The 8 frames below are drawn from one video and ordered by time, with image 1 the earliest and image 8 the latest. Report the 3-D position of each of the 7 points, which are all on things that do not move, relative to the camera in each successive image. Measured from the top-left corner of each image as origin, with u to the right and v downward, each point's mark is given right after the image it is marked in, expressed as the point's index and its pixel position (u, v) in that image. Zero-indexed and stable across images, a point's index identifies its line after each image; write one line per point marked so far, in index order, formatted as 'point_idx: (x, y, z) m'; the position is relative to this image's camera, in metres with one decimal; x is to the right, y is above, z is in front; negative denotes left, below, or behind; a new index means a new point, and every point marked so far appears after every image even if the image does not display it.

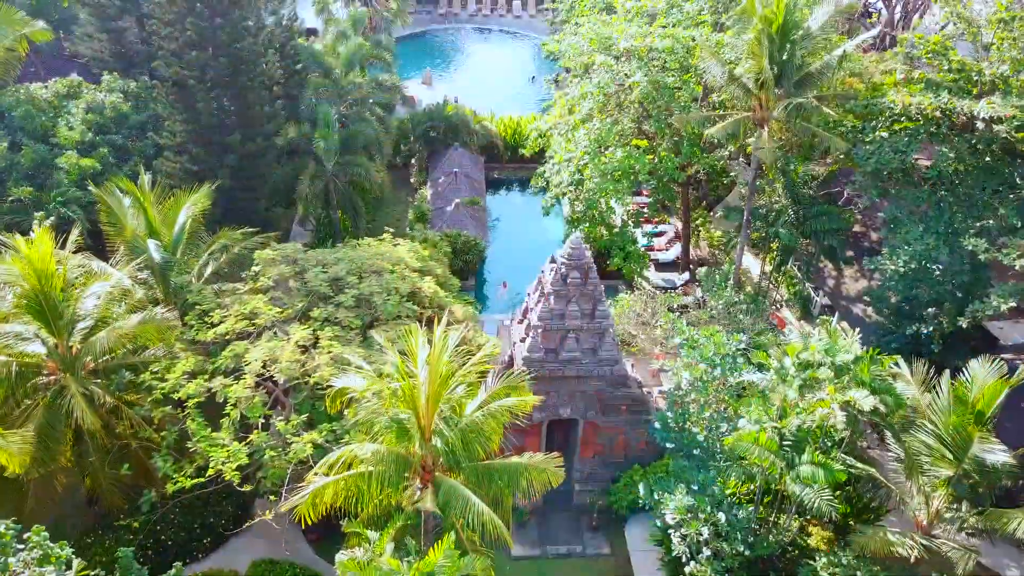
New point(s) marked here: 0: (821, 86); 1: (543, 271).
0: (+5.8, +3.8, +14.7) m
1: (+0.5, +0.3, +13.7) m
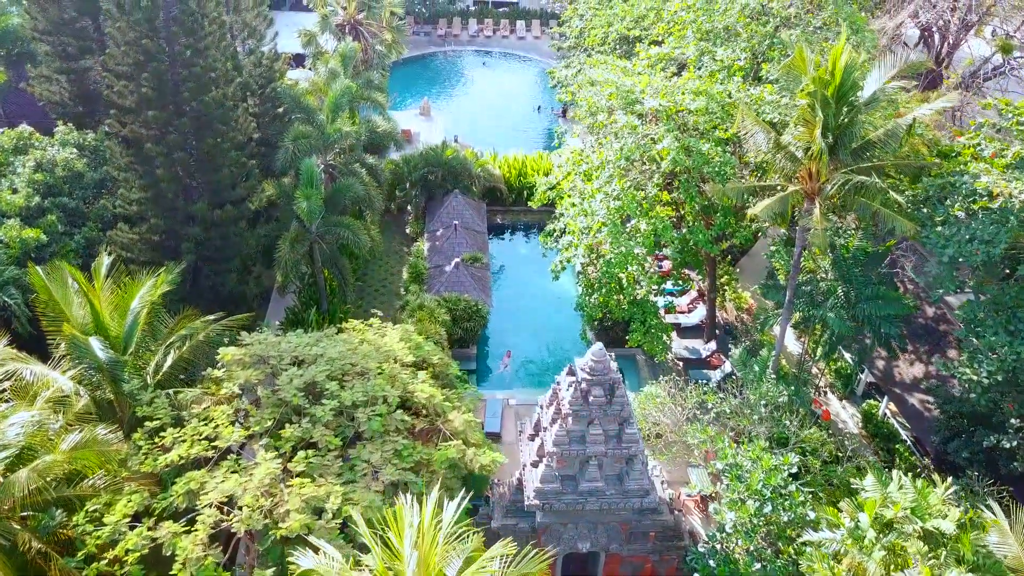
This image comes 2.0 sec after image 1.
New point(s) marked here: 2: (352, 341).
0: (+6.0, +2.1, +12.5) m
1: (+0.7, -1.4, +11.5) m
2: (-2.8, -1.0, +13.8) m
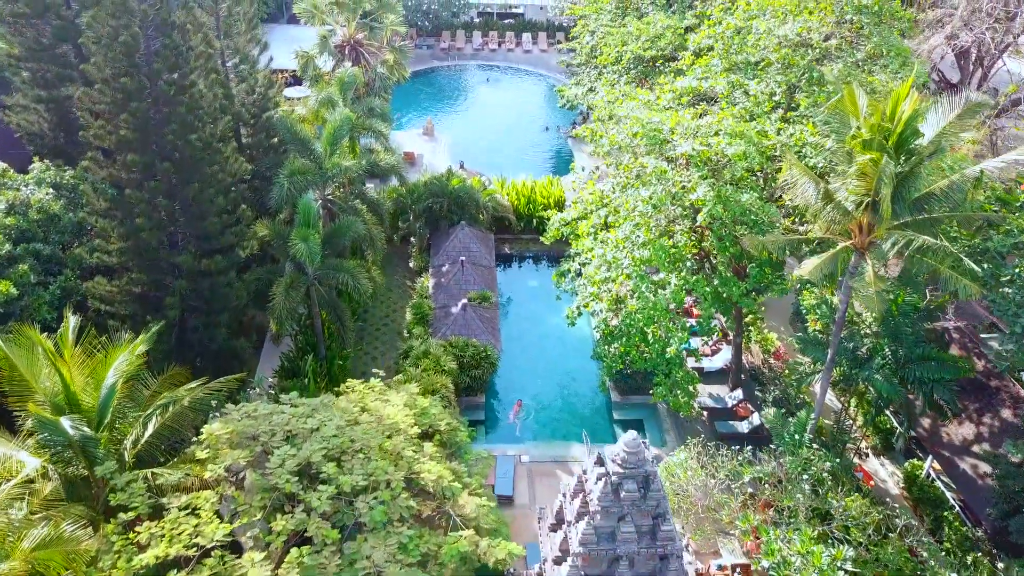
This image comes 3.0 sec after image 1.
0: (+6.3, +1.1, +11.2) m
1: (+0.9, -2.4, +10.2) m
2: (-2.6, -2.0, +12.5) m
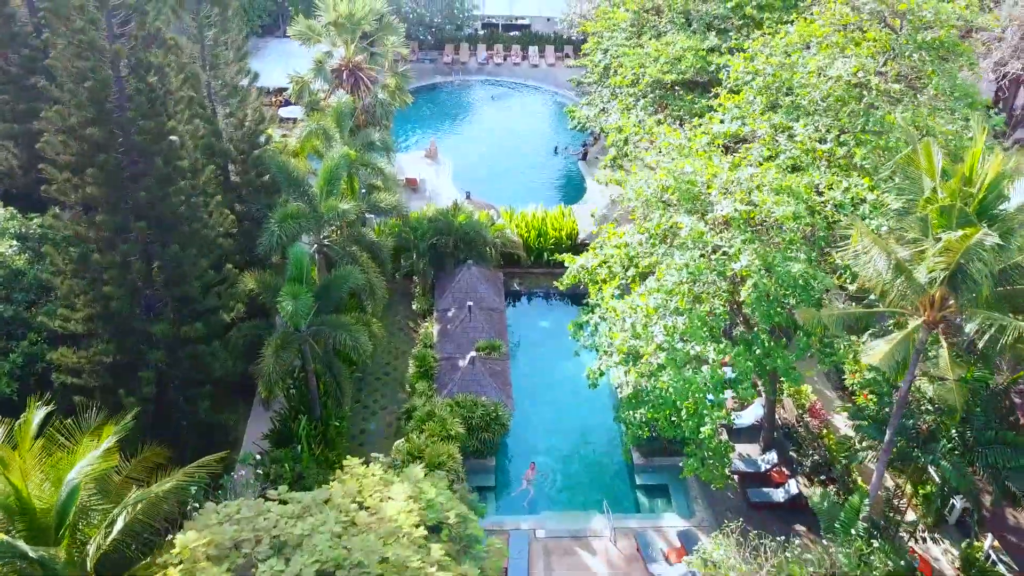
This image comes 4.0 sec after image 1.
0: (+6.5, 0.0, +9.7) m
1: (+1.2, -3.5, +8.7) m
2: (-2.3, -3.1, +11.0) m
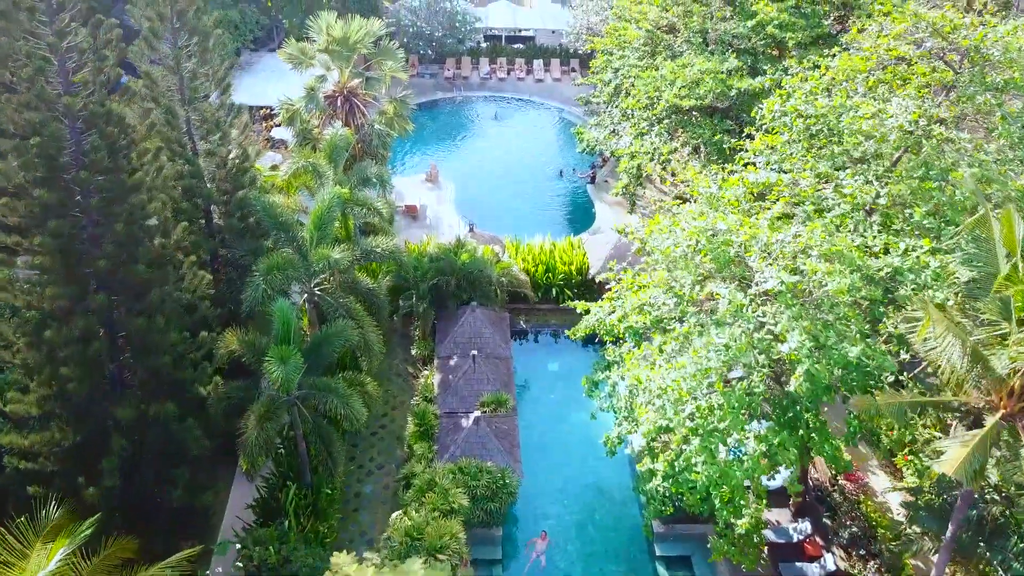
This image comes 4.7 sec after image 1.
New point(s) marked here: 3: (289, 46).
0: (+6.7, -1.0, +8.3) m
1: (+1.4, -4.5, +7.3) m
2: (-2.1, -4.1, +9.6) m
3: (-5.4, +5.8, +18.8) m
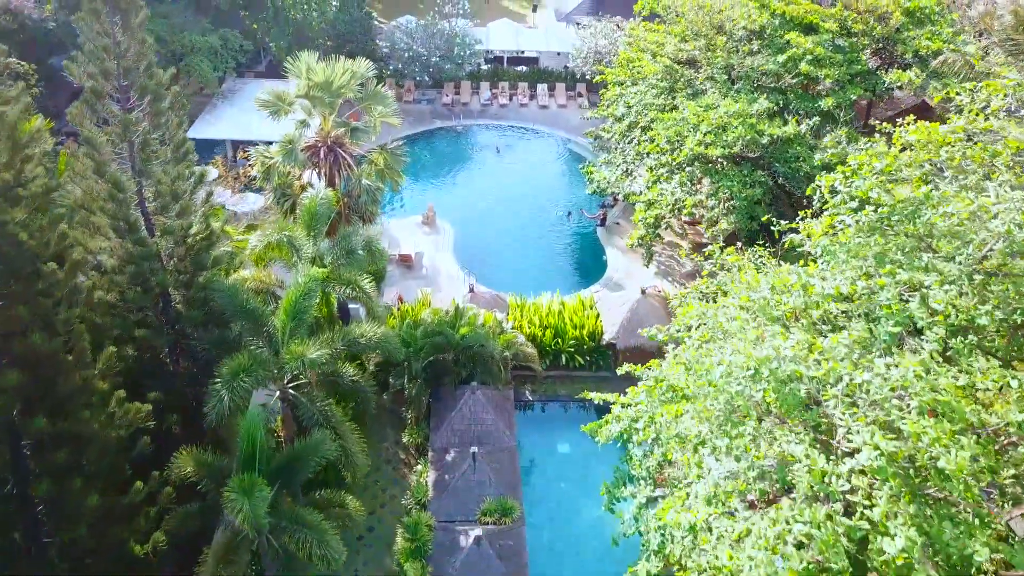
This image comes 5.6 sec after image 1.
0: (+6.8, -2.6, +6.1) m
1: (+1.5, -6.1, +5.1) m
2: (-2.0, -5.7, +7.4) m
3: (-5.3, +4.2, +16.6) m
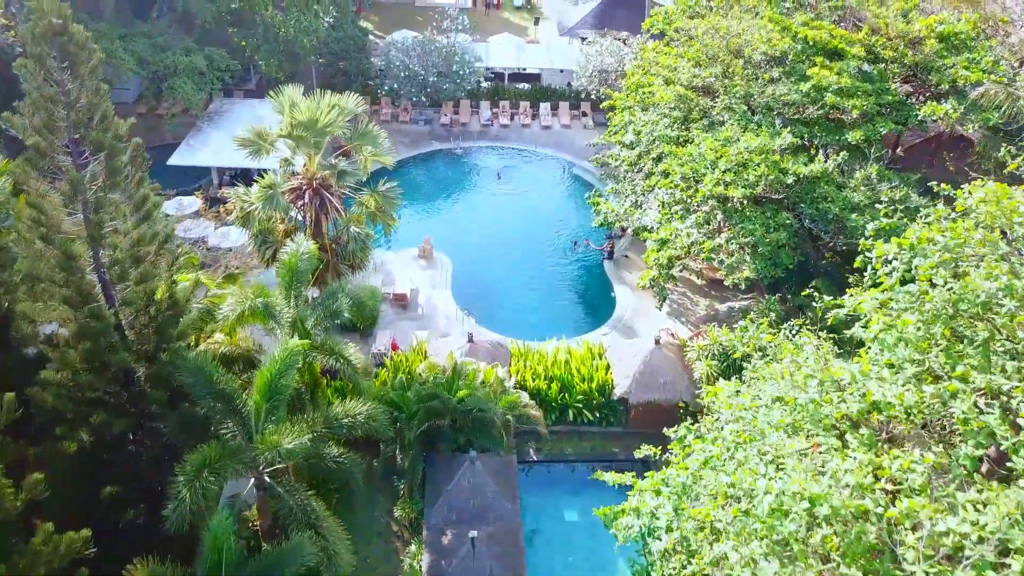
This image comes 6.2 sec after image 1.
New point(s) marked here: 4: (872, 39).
0: (+6.9, -3.7, +4.7) m
1: (+1.6, -7.2, +3.6) m
2: (-1.9, -6.8, +6.0) m
3: (-5.2, +3.1, +15.2) m
4: (+8.5, +5.9, +18.5) m
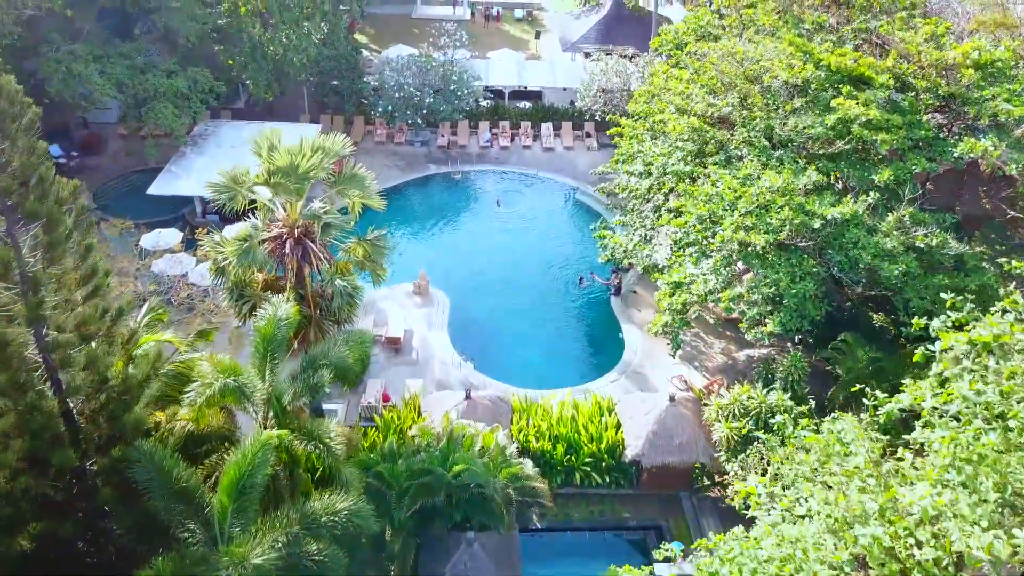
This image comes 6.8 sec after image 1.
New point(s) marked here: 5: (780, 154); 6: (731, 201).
0: (+6.9, -4.7, +3.3) m
1: (+1.6, -8.2, +2.2) m
2: (-1.9, -7.8, +4.6) m
3: (-5.2, +2.0, +13.8) m
4: (+8.5, +4.8, +17.1) m
5: (+5.7, +2.9, +16.7) m
6: (+4.5, +1.8, +15.8) m
